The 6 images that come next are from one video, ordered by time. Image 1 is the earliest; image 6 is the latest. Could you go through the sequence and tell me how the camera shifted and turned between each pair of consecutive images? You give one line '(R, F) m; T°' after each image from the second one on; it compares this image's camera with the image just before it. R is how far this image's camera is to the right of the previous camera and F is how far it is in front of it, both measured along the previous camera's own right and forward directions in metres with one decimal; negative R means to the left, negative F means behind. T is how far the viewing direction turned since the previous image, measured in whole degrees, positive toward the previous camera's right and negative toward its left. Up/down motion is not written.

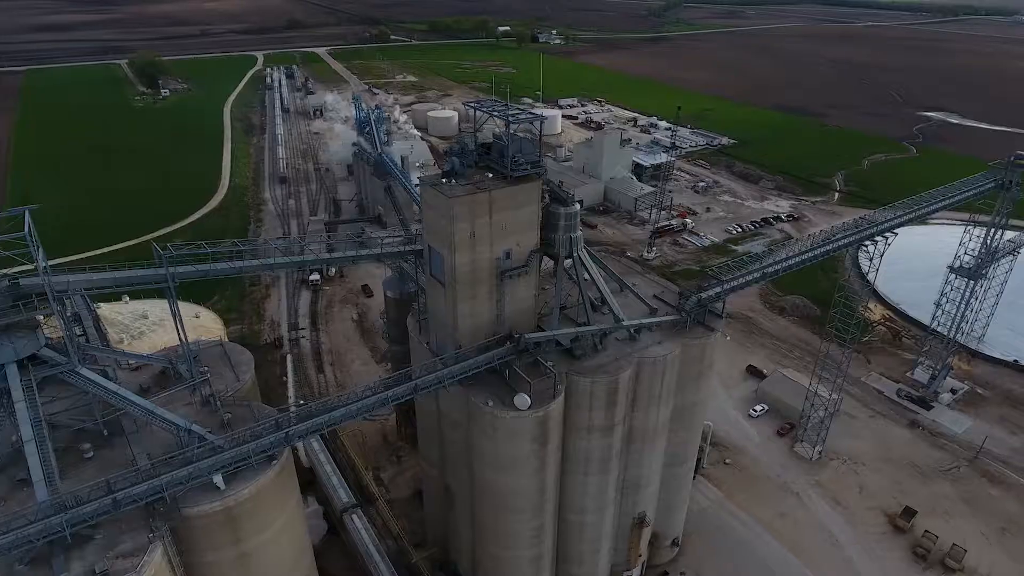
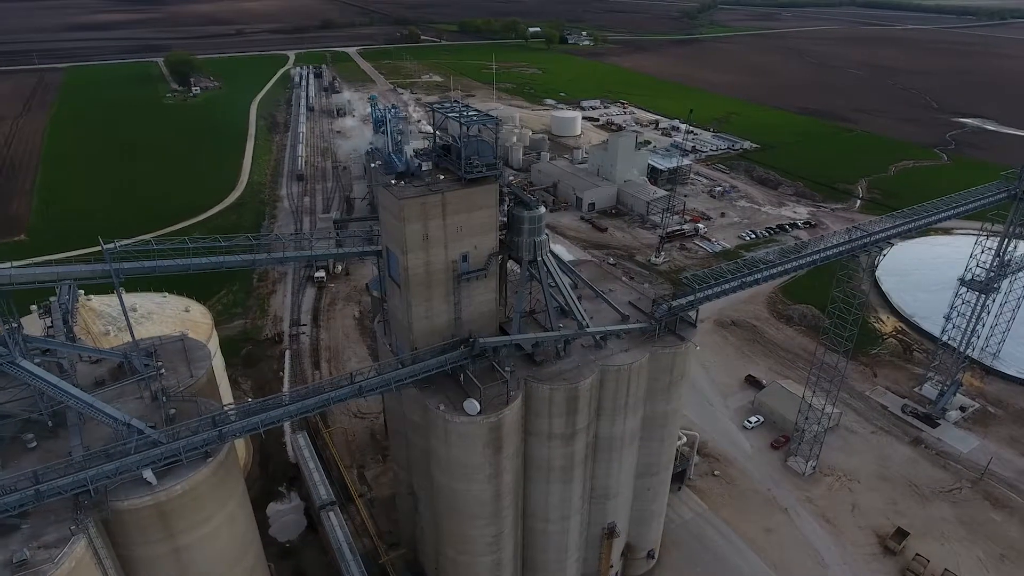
(+2.6, +0.4) m; -2°
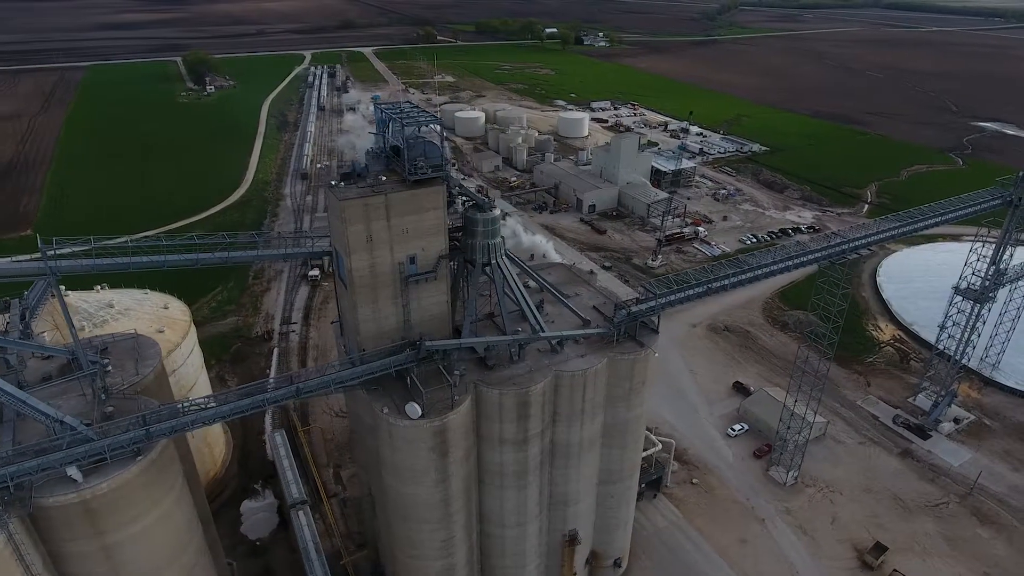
(+2.5, +0.3) m; -1°
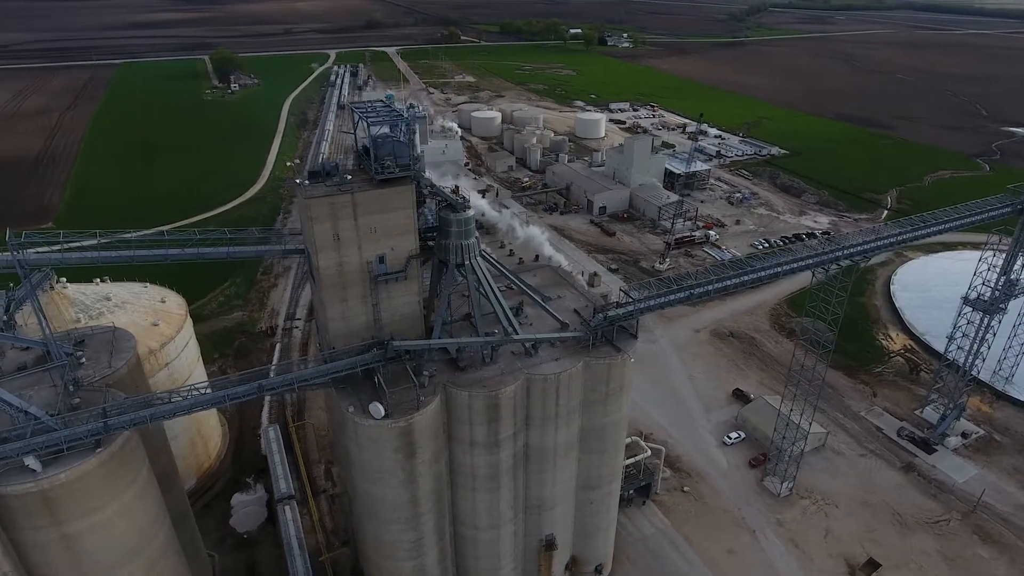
(+1.9, +0.3) m; -2°
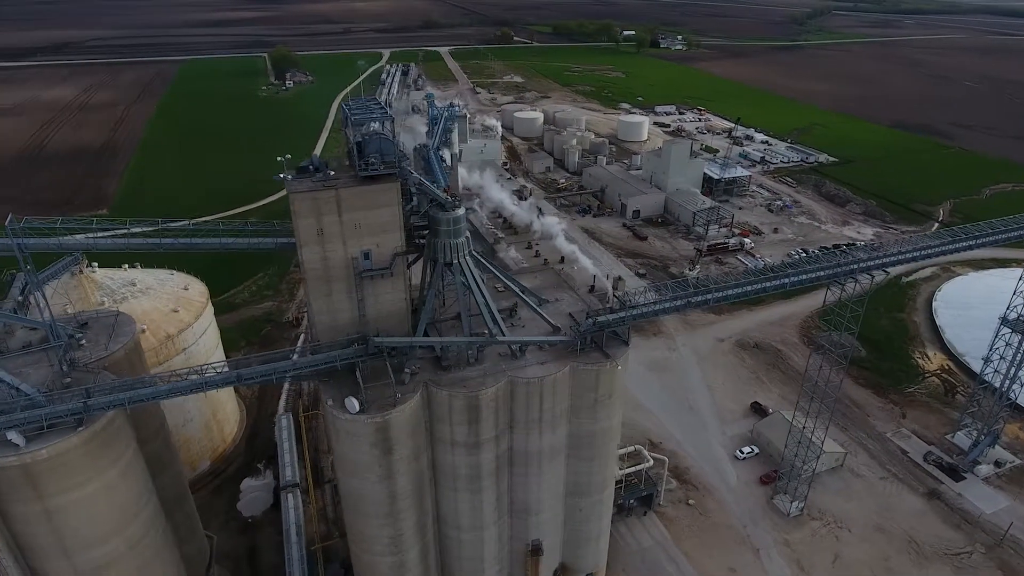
(+2.3, +0.2) m; -4°
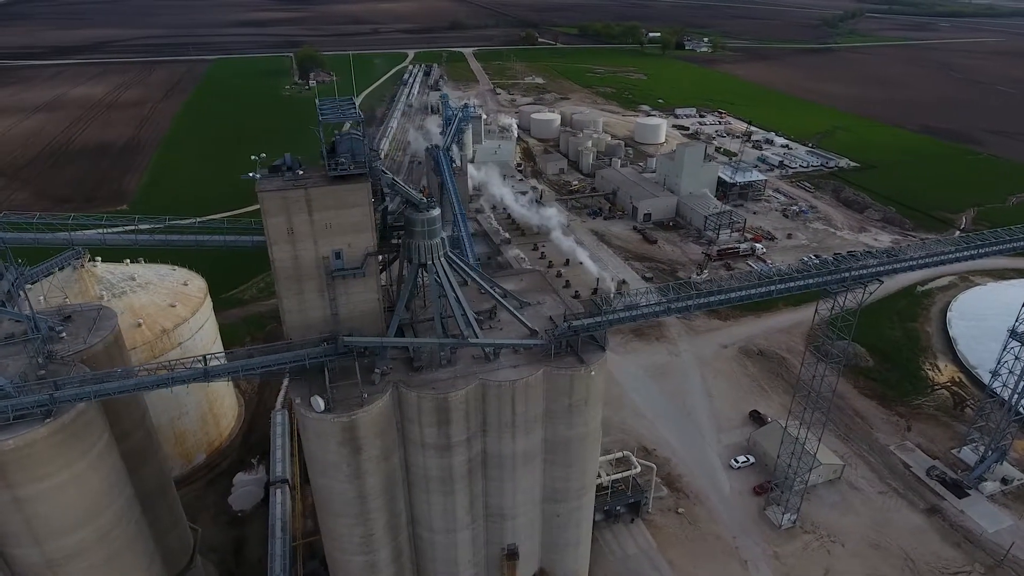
(+1.9, +0.2) m; -2°
